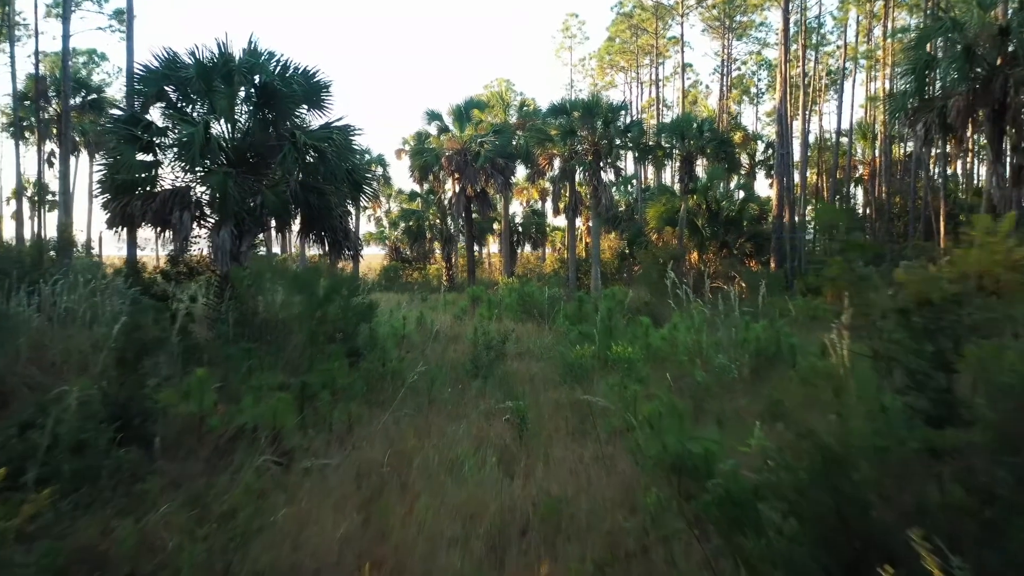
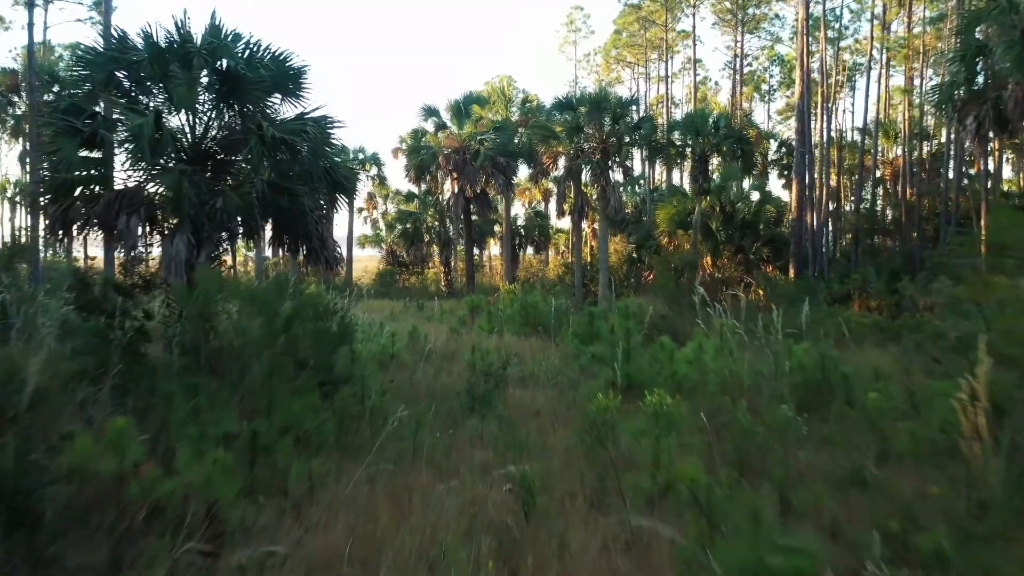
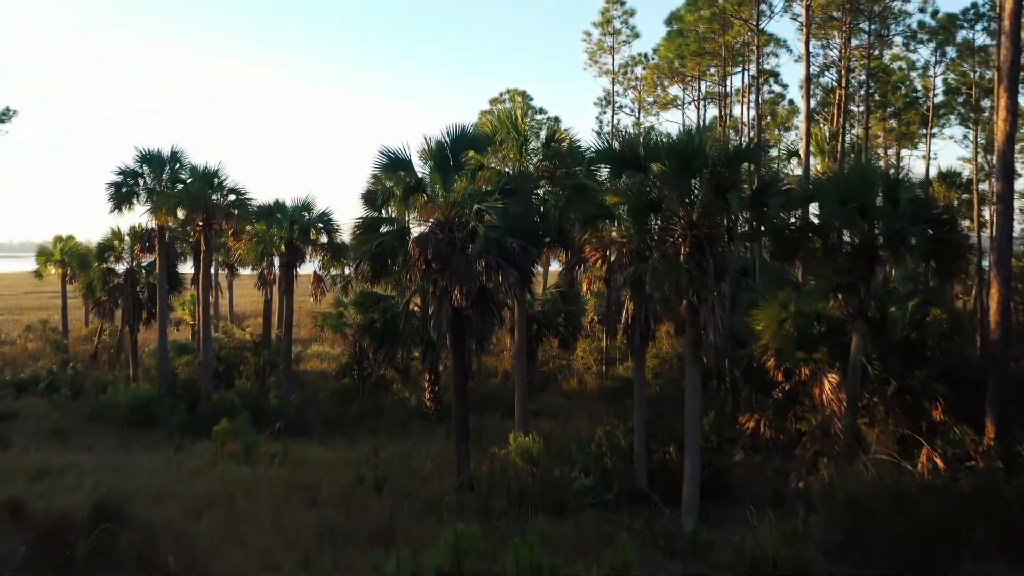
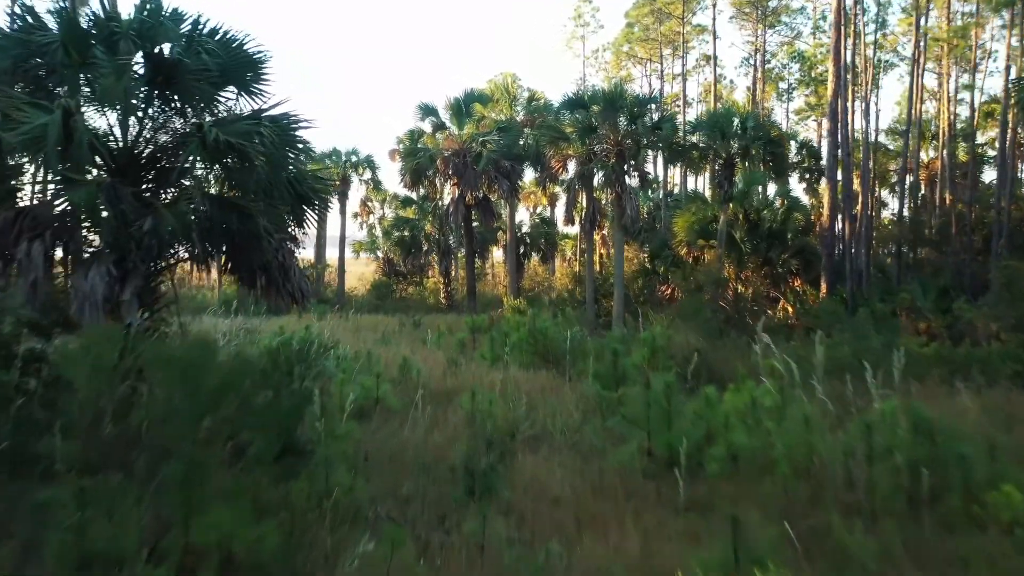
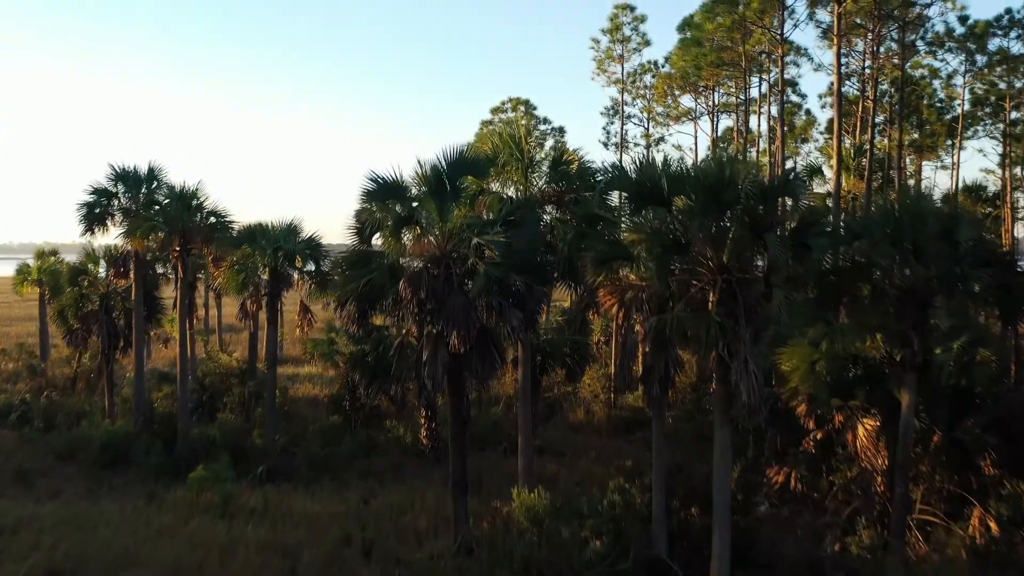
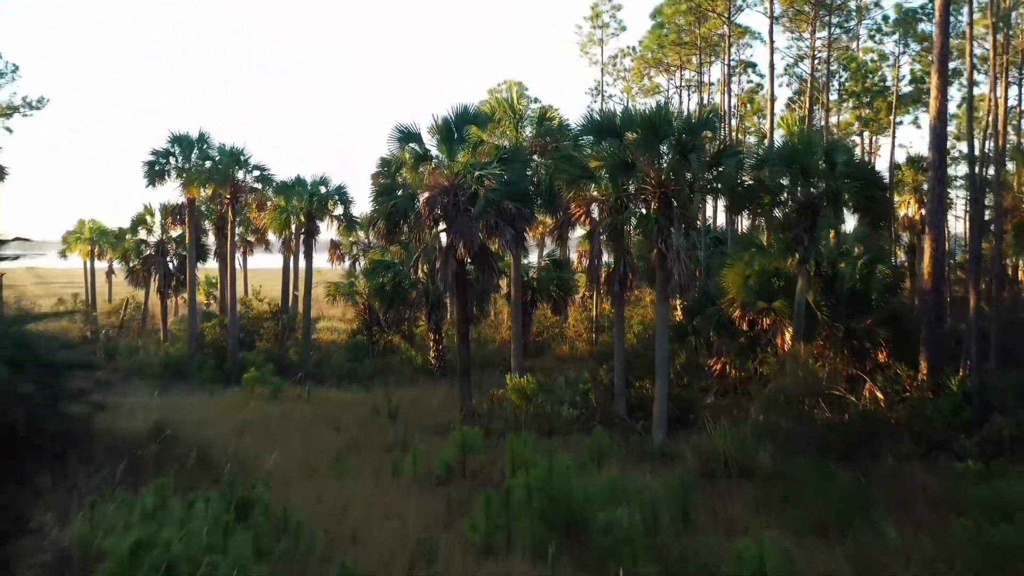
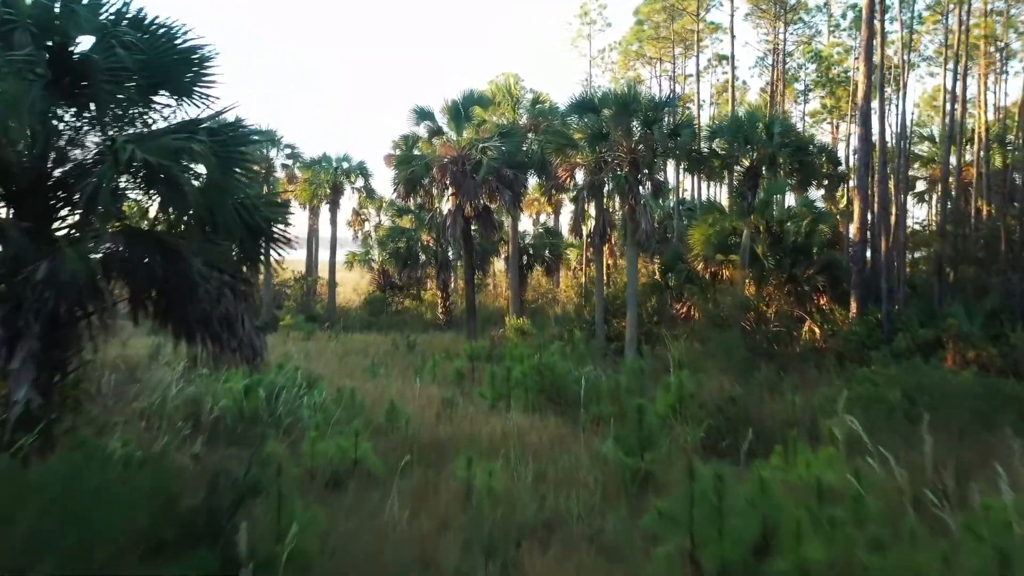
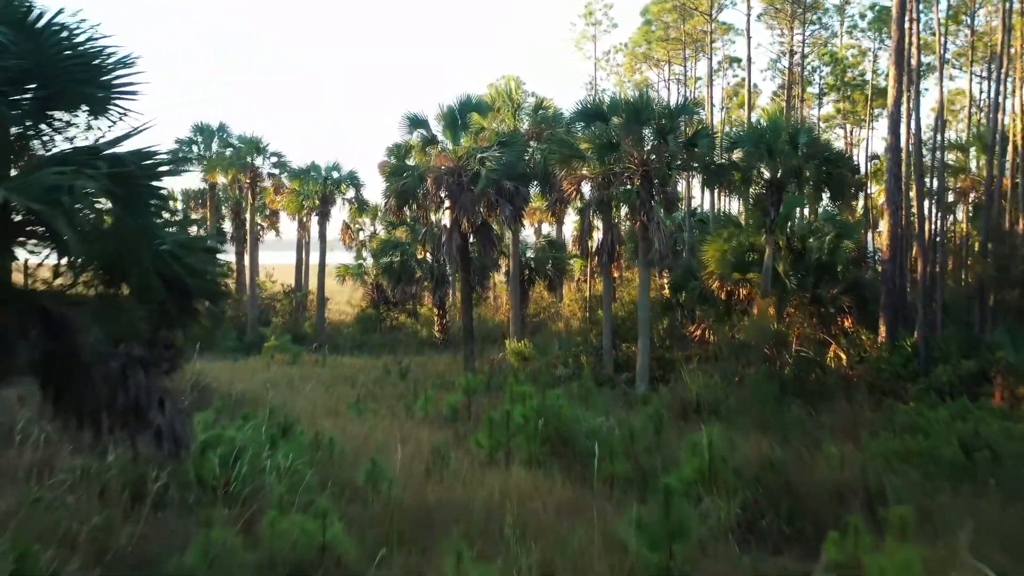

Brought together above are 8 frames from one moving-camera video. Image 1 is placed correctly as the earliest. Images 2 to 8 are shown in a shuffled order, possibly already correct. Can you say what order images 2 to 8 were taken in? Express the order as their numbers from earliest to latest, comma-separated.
2, 4, 7, 8, 6, 3, 5
